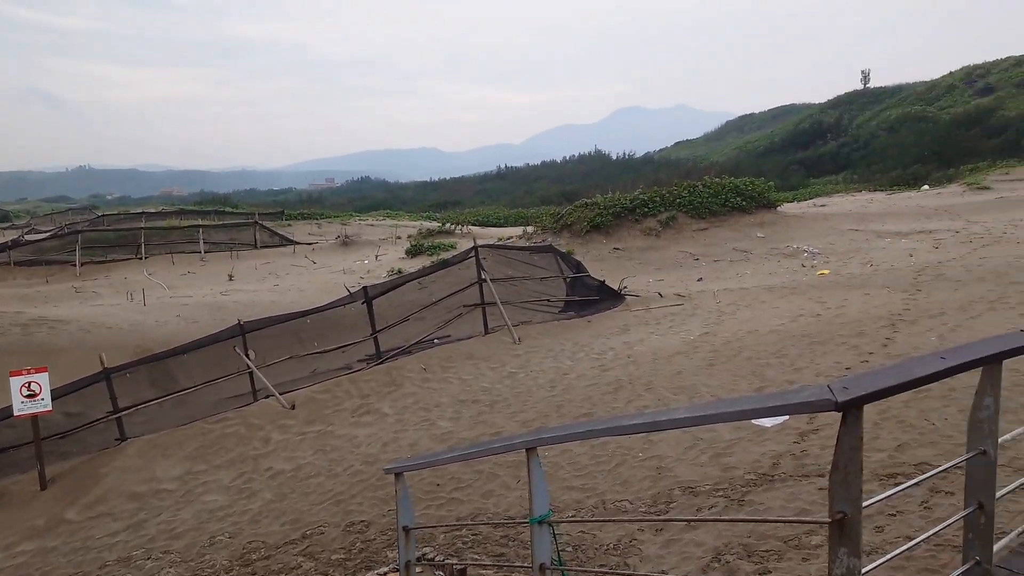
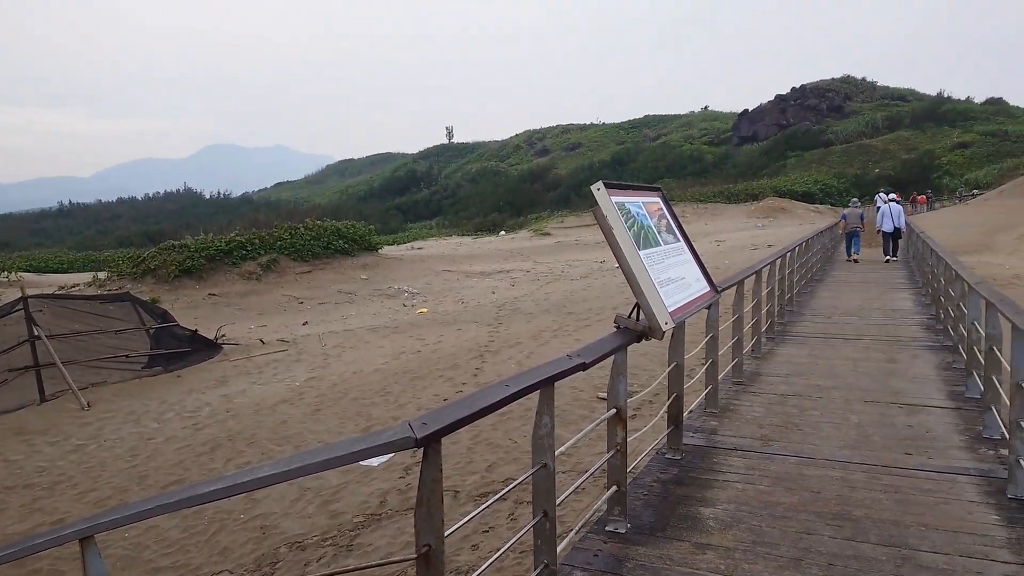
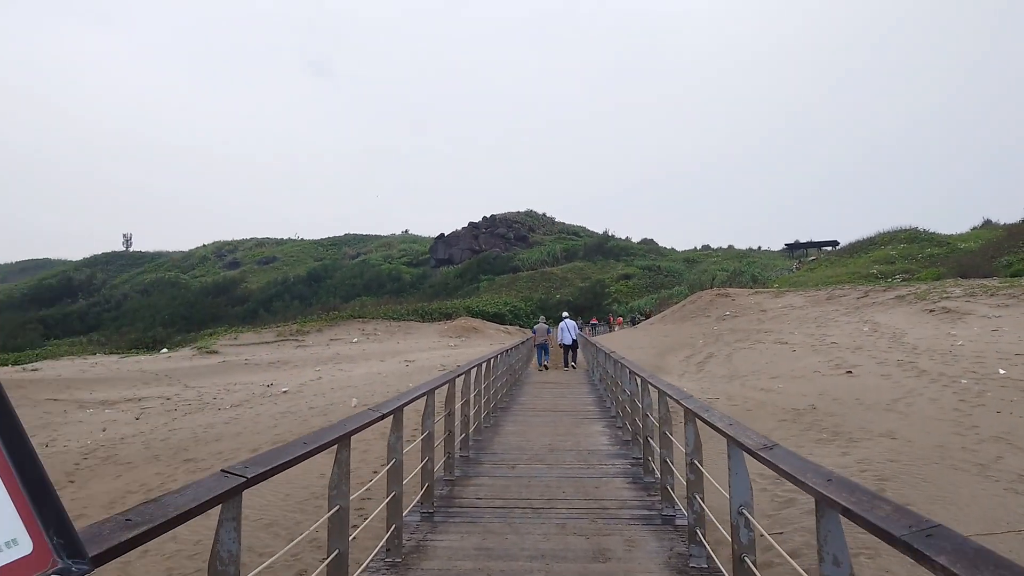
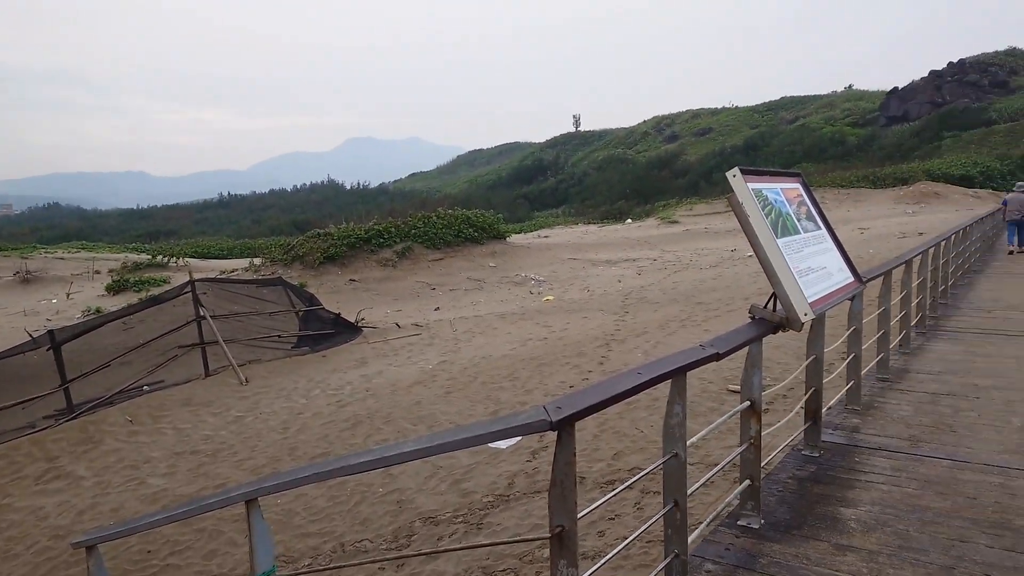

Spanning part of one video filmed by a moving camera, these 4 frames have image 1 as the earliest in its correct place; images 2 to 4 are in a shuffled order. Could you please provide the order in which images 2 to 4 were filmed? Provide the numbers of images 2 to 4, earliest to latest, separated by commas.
4, 2, 3
